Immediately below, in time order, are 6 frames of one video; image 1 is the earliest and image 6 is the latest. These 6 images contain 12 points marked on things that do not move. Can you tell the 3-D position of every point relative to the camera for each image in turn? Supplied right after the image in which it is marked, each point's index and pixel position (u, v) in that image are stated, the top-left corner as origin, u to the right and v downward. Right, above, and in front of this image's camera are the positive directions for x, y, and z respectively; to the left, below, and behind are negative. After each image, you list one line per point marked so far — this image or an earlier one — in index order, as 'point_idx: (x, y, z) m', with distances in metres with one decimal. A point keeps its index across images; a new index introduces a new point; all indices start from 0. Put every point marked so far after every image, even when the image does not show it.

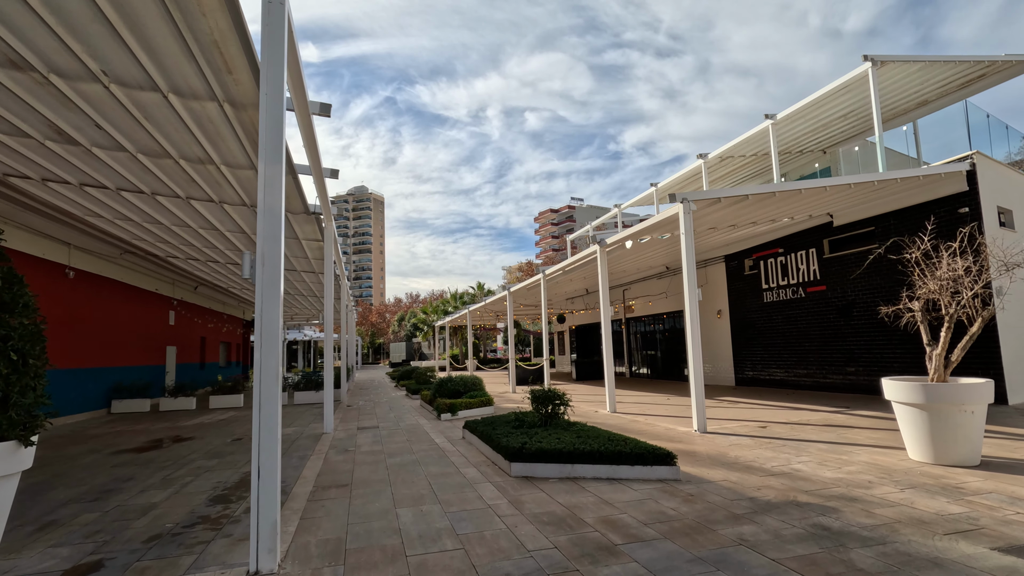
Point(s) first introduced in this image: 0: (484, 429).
0: (-0.3, -1.6, +6.3) m
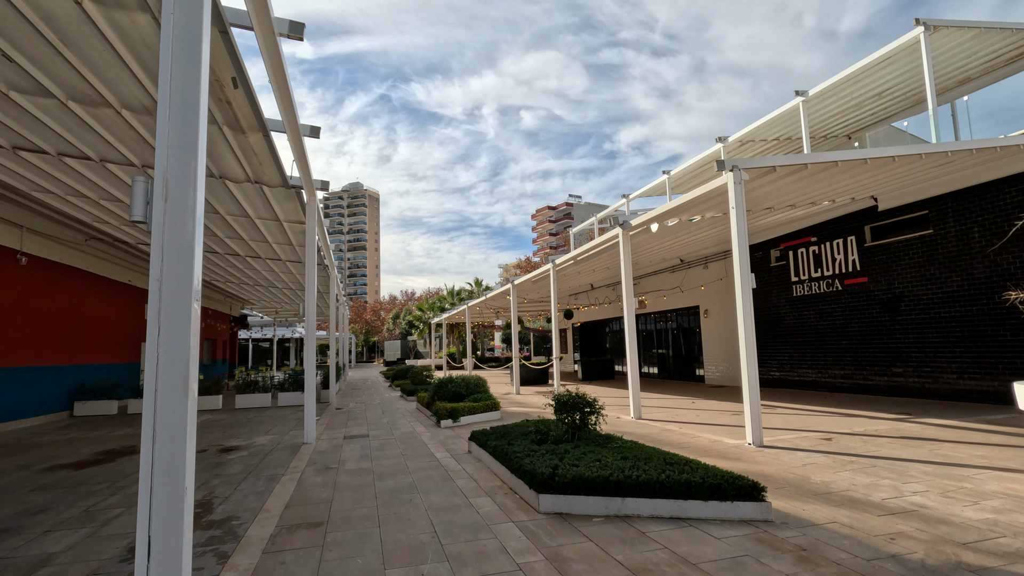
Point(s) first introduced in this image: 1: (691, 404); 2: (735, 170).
0: (-0.1, -1.4, +5.0) m
1: (+3.0, -2.0, +9.4) m
2: (+2.4, +1.3, +6.1) m
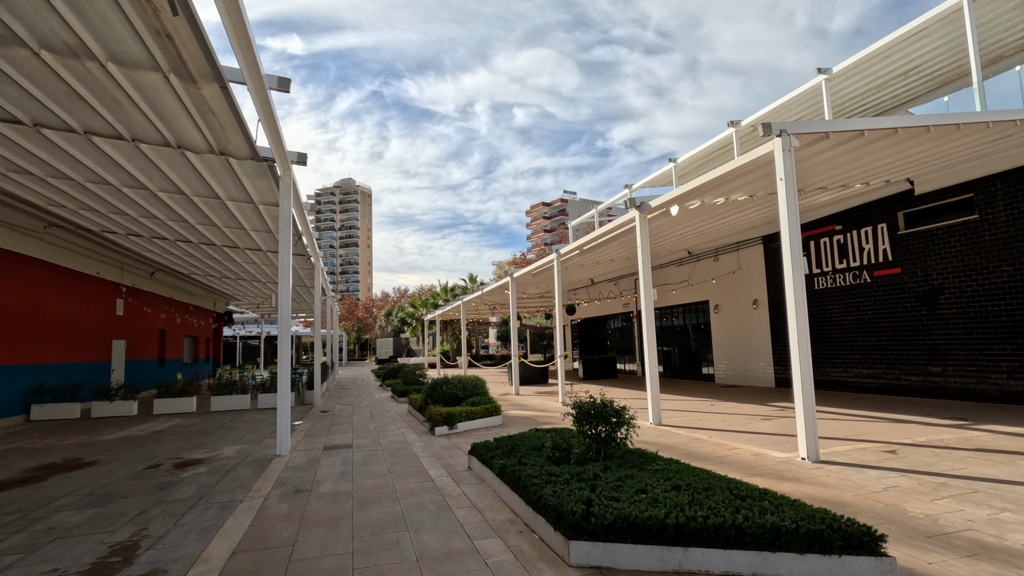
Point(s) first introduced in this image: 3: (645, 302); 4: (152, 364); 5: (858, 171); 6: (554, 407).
0: (-0.1, -1.3, +4.1) m
1: (+3.0, -1.9, +8.5) m
2: (+2.5, +1.4, +5.2) m
3: (+1.8, -0.2, +7.6) m
4: (-11.3, -2.4, +17.7) m
5: (+5.0, +1.7, +8.0) m
6: (+0.8, -2.1, +10.1) m
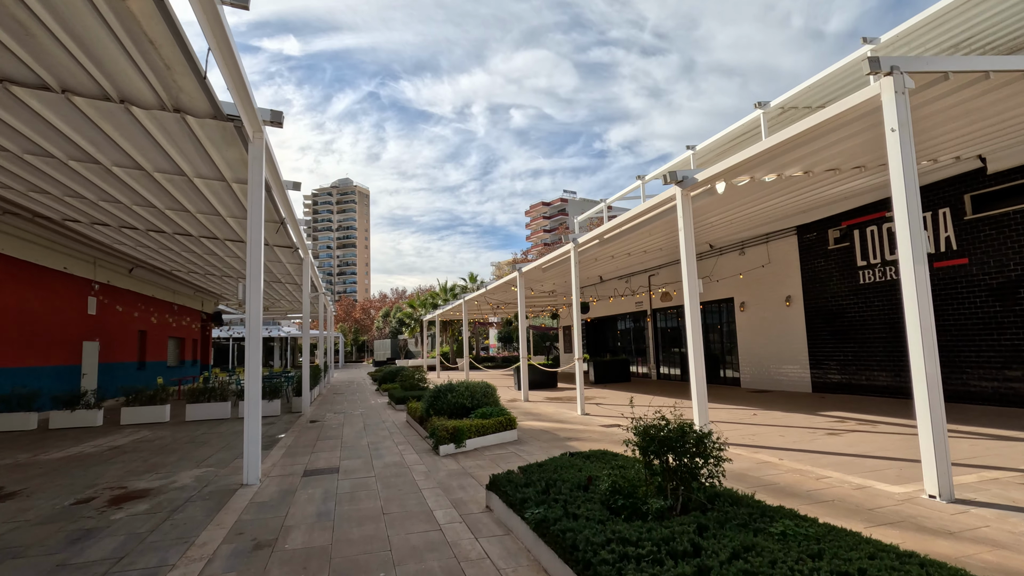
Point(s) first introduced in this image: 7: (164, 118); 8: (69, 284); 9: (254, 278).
0: (+0.2, -1.2, +2.9) m
1: (+3.2, -1.8, +7.3) m
2: (+2.7, +1.5, +4.0) m
3: (+2.0, -0.1, +6.4) m
4: (-11.2, -2.4, +16.4) m
5: (+5.2, +1.8, +6.8) m
6: (+1.0, -2.0, +8.9) m
7: (-3.4, +1.7, +5.5) m
8: (-10.3, +0.1, +13.1) m
9: (-2.5, +0.1, +5.6) m
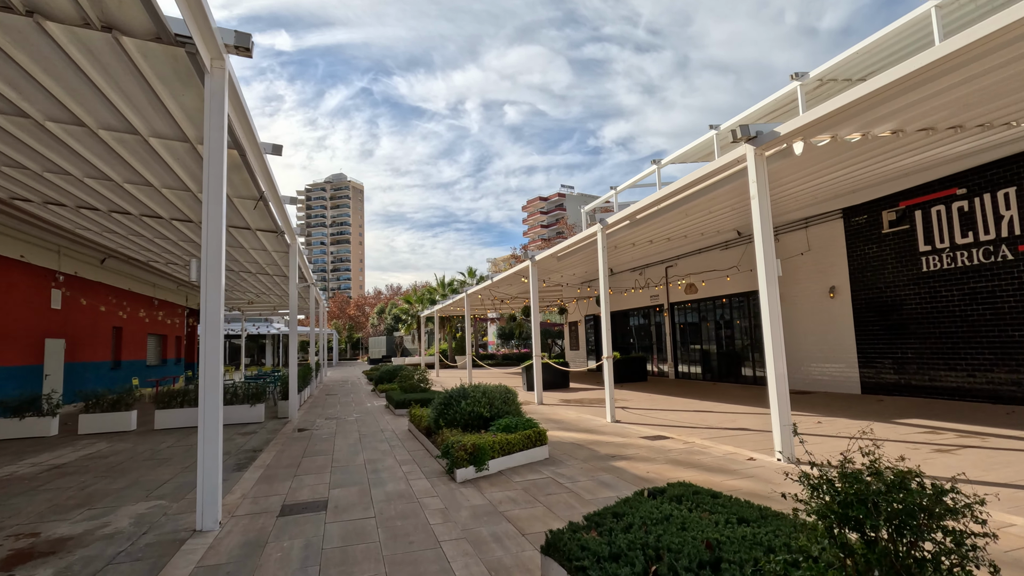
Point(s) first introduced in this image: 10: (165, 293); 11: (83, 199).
0: (+0.5, -1.0, +1.6) m
1: (+3.5, -1.6, +6.0) m
2: (+3.0, +1.7, +2.7) m
3: (+2.3, +0.1, +5.1) m
4: (-11.0, -2.2, +15.0) m
5: (+5.4, +2.0, +5.6) m
6: (+1.2, -1.9, +7.6) m
7: (-3.1, +1.8, +4.1) m
8: (-10.1, +0.3, +11.7) m
9: (-2.2, +0.3, +4.2) m
10: (-12.4, -0.2, +19.8) m
11: (-6.9, +1.4, +9.0) m
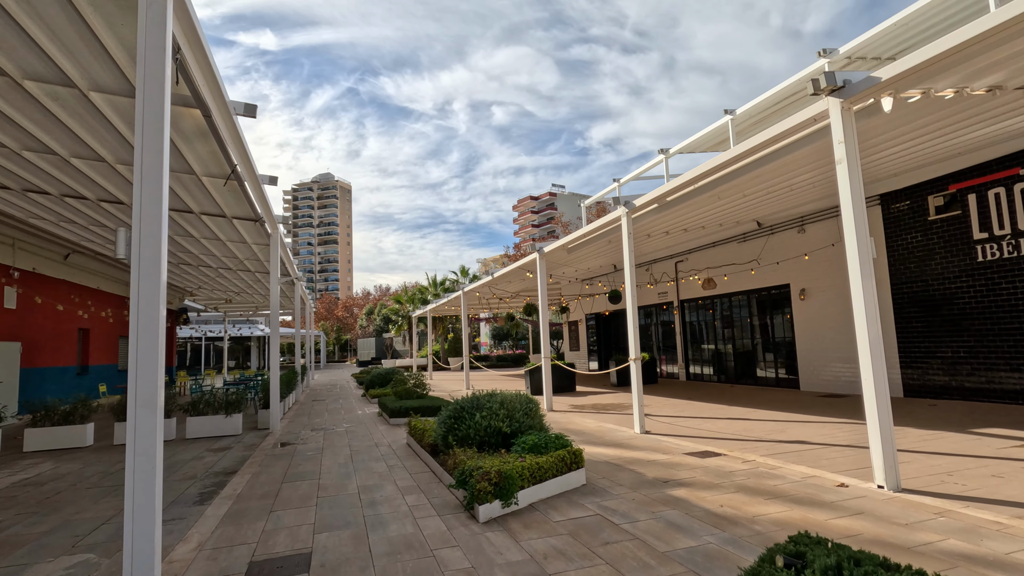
0: (+0.8, -0.9, +0.6) m
1: (+3.8, -1.5, +5.1) m
2: (+3.3, +1.8, +1.8) m
3: (+2.5, +0.2, +4.2) m
4: (-10.9, -2.1, +13.7) m
5: (+5.7, +2.1, +4.7) m
6: (+1.4, -1.8, +6.6) m
7: (-2.8, +1.9, +3.0) m
8: (-10.0, +0.3, +10.4) m
9: (-2.0, +0.4, +3.2) m
10: (-12.4, -0.2, +18.5) m
11: (-6.7, +1.5, +7.8) m
